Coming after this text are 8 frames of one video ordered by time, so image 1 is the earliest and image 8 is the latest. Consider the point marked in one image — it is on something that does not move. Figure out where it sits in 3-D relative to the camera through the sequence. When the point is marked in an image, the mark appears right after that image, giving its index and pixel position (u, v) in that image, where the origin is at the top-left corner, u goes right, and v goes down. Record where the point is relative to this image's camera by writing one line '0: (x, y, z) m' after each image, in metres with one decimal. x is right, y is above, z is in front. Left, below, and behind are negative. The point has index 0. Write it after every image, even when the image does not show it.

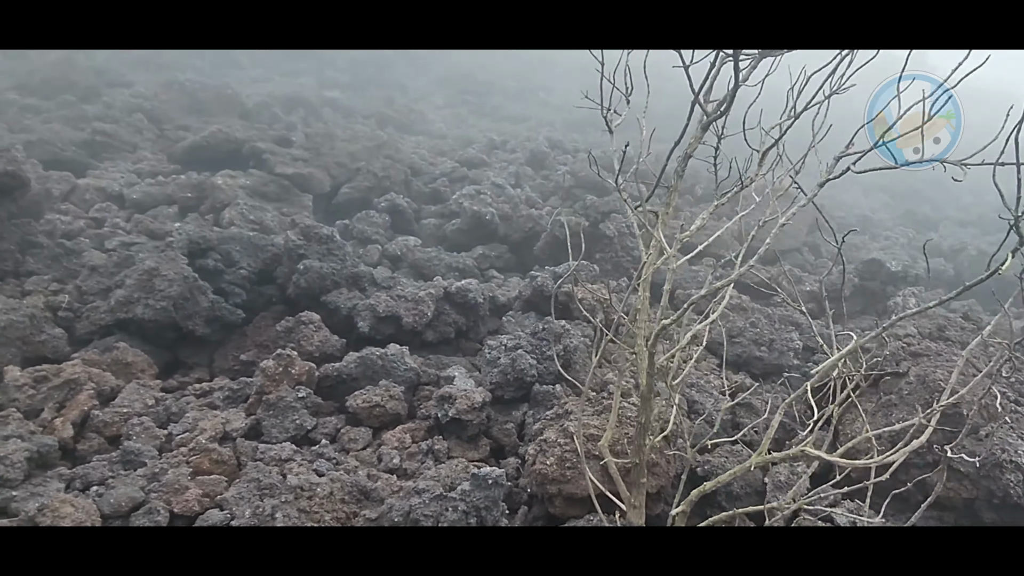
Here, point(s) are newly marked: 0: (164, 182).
0: (-4.2, +1.3, +7.7) m
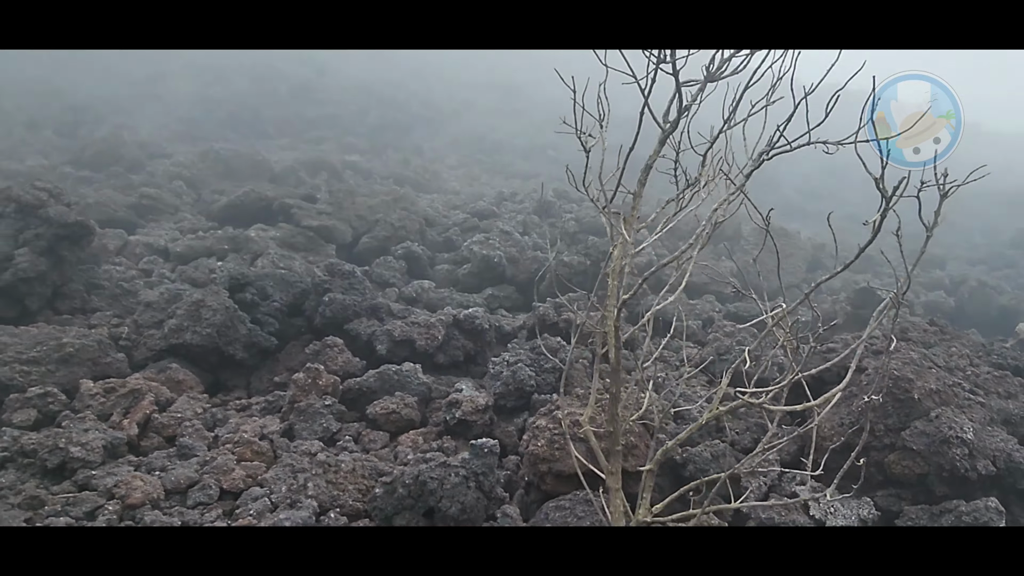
0: (-4.1, +0.7, +8.6) m
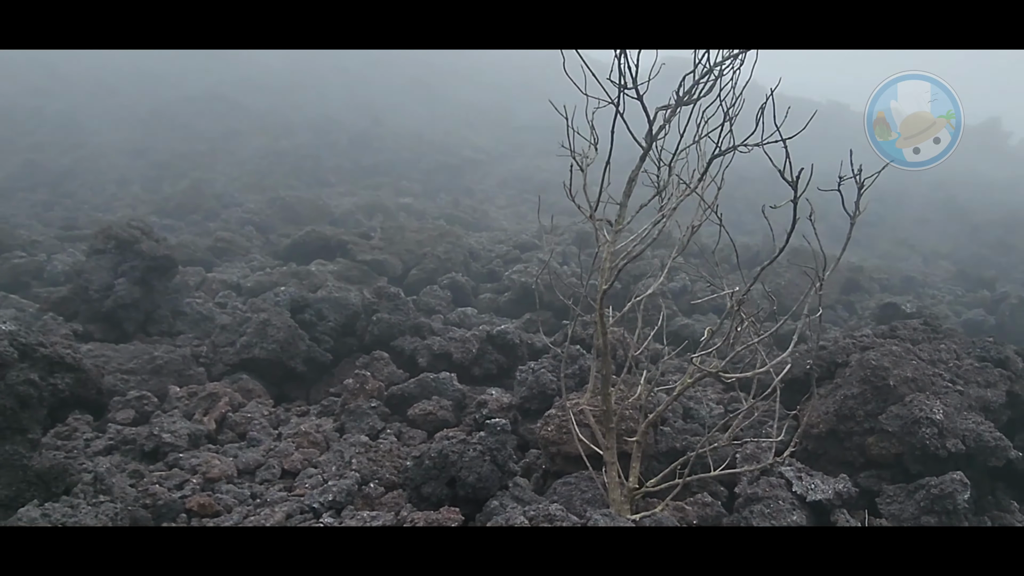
0: (-3.6, +0.2, +9.6) m
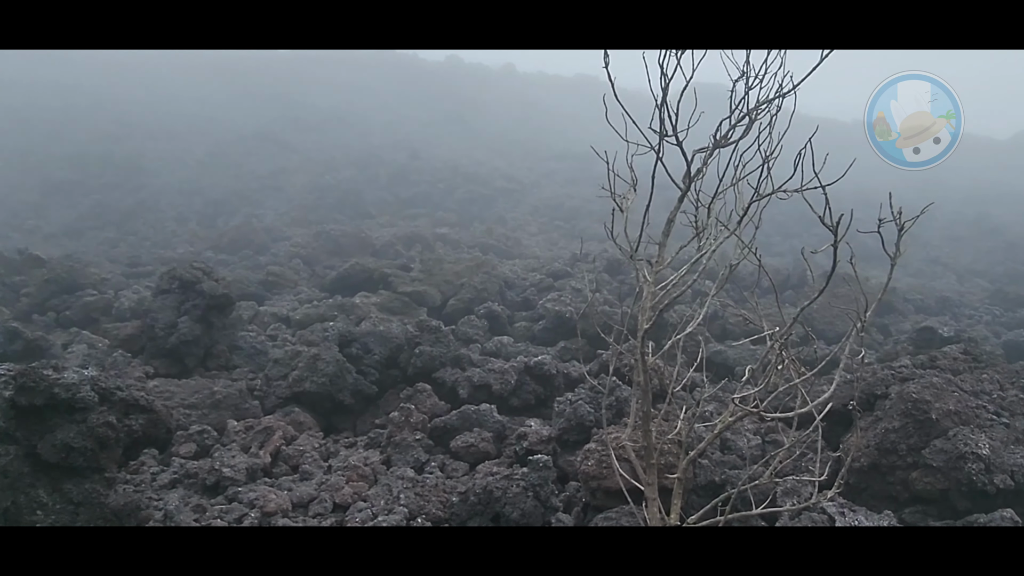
0: (-3.1, -0.3, +10.0) m
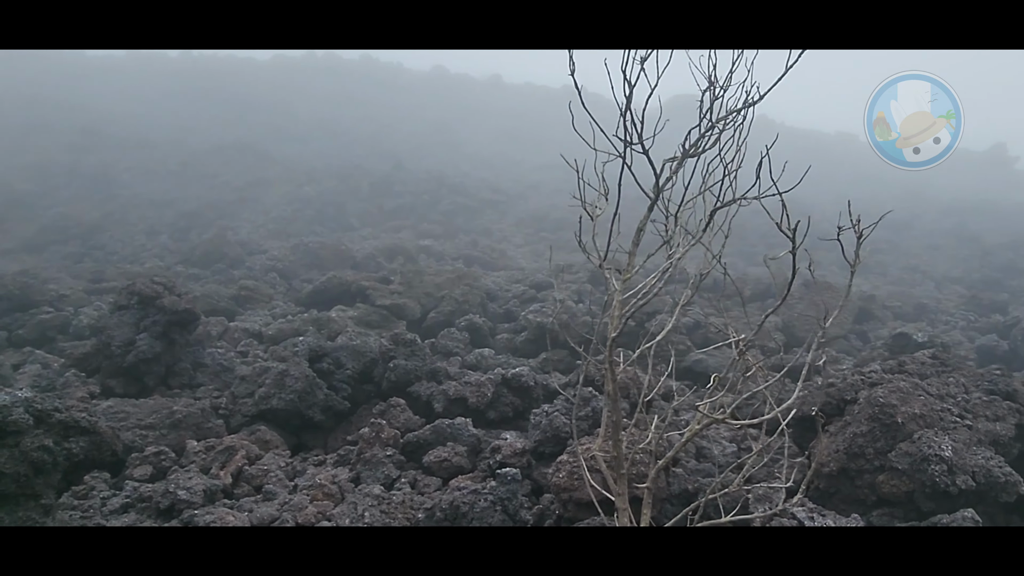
0: (-3.4, -0.5, +9.8) m
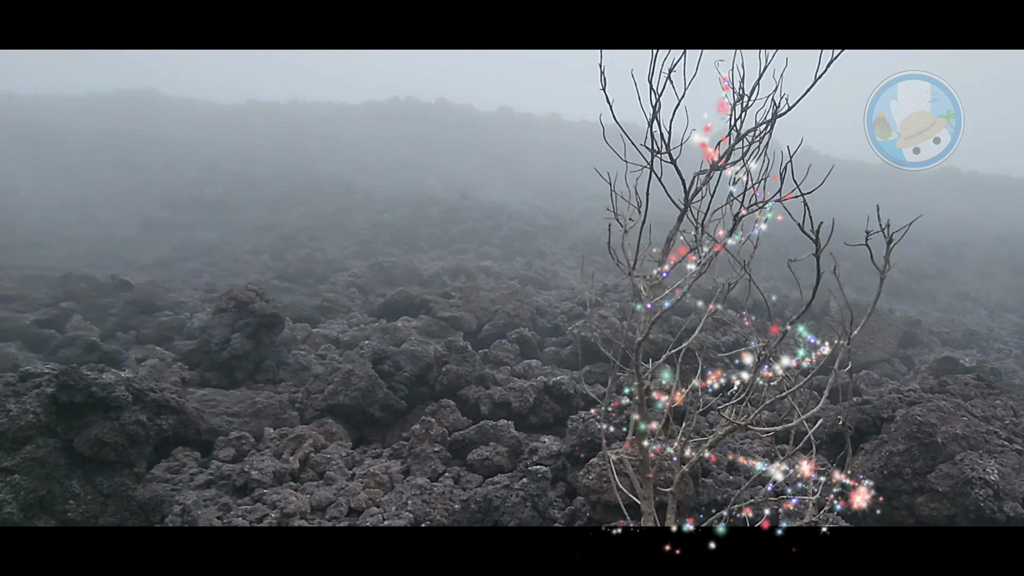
0: (-2.5, -0.6, +10.5) m
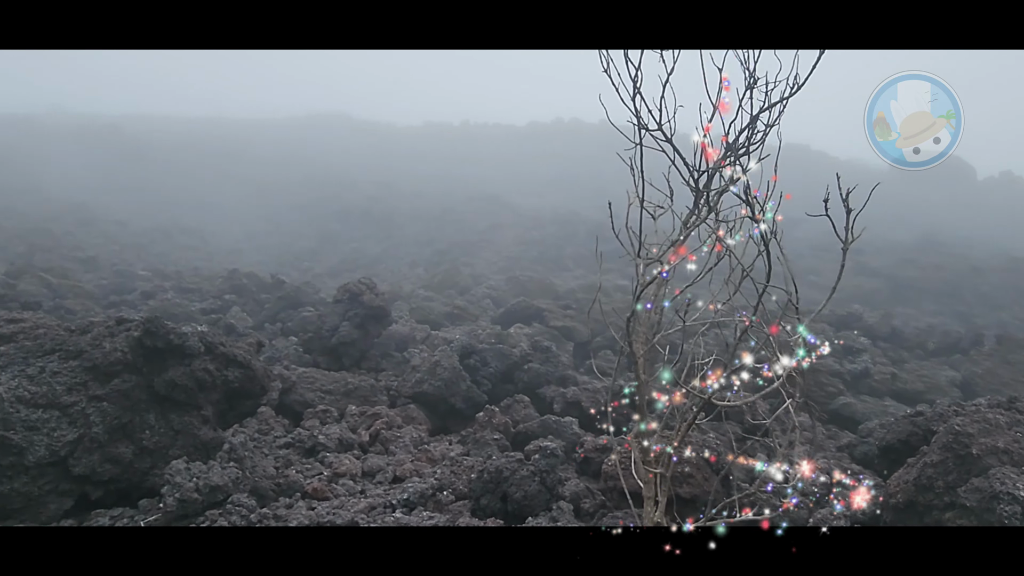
0: (-0.9, -0.6, +11.1) m
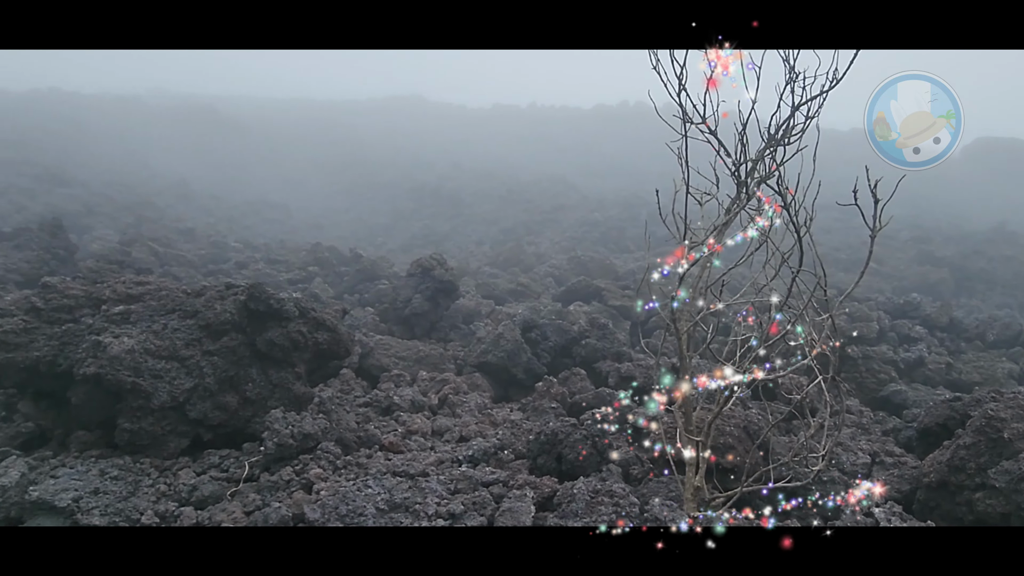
0: (+0.2, -0.2, +11.6) m
